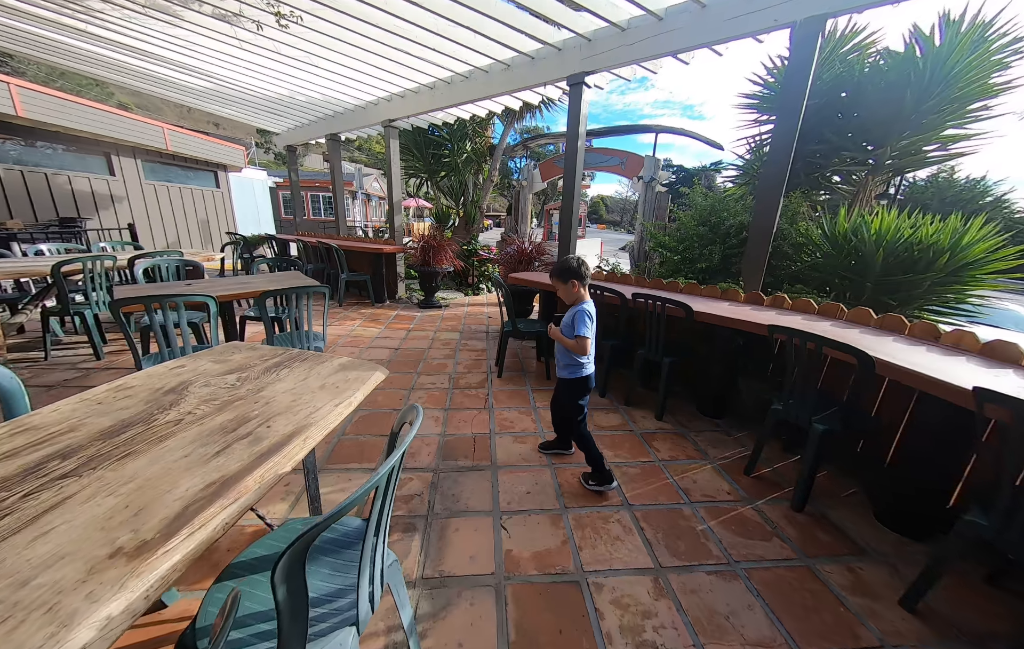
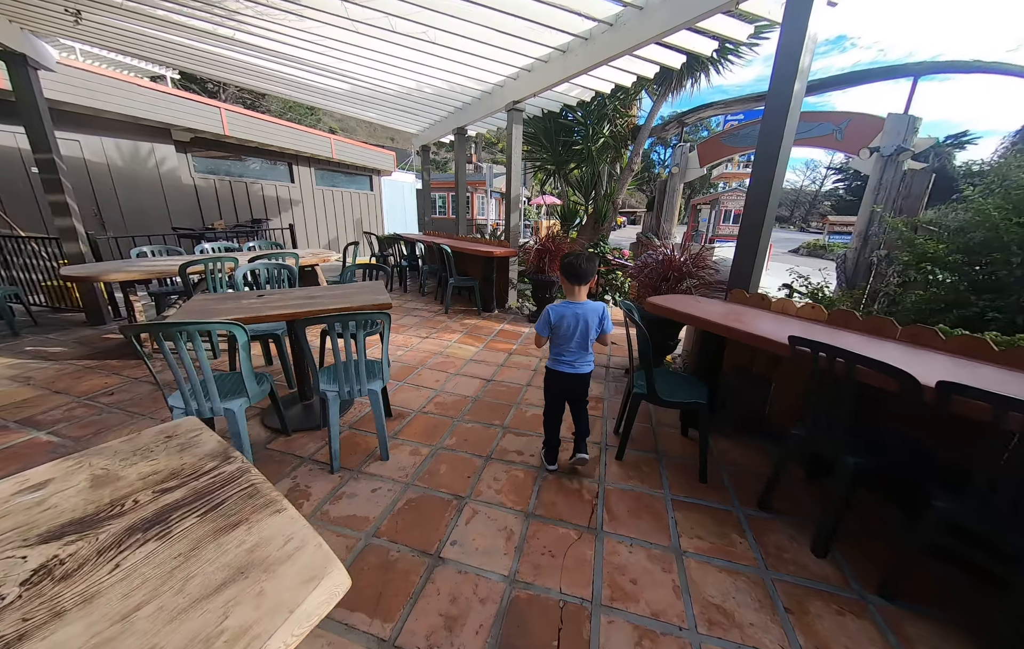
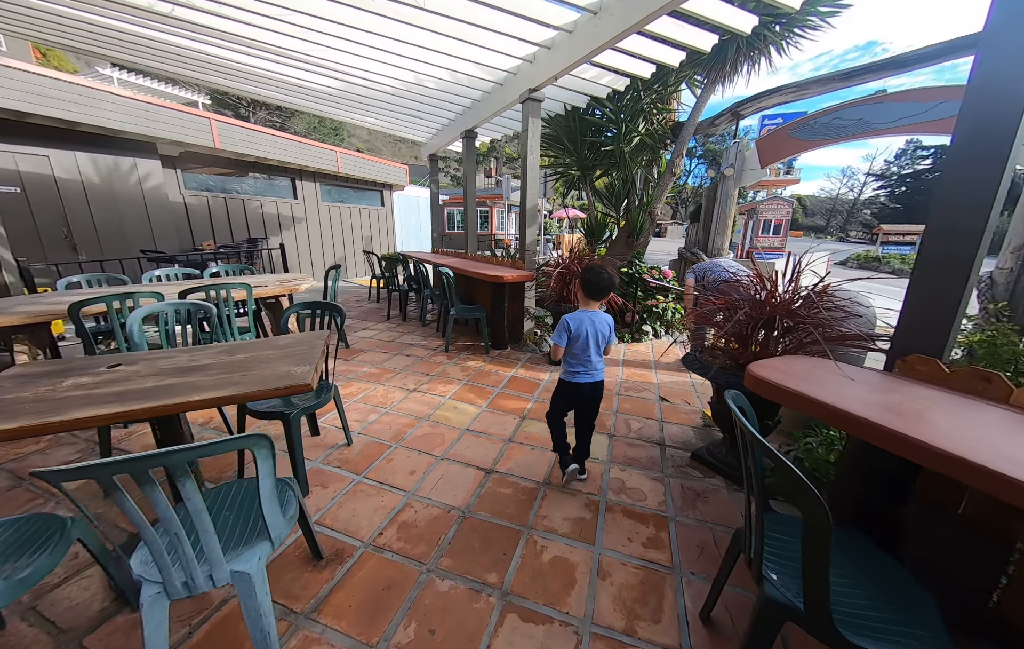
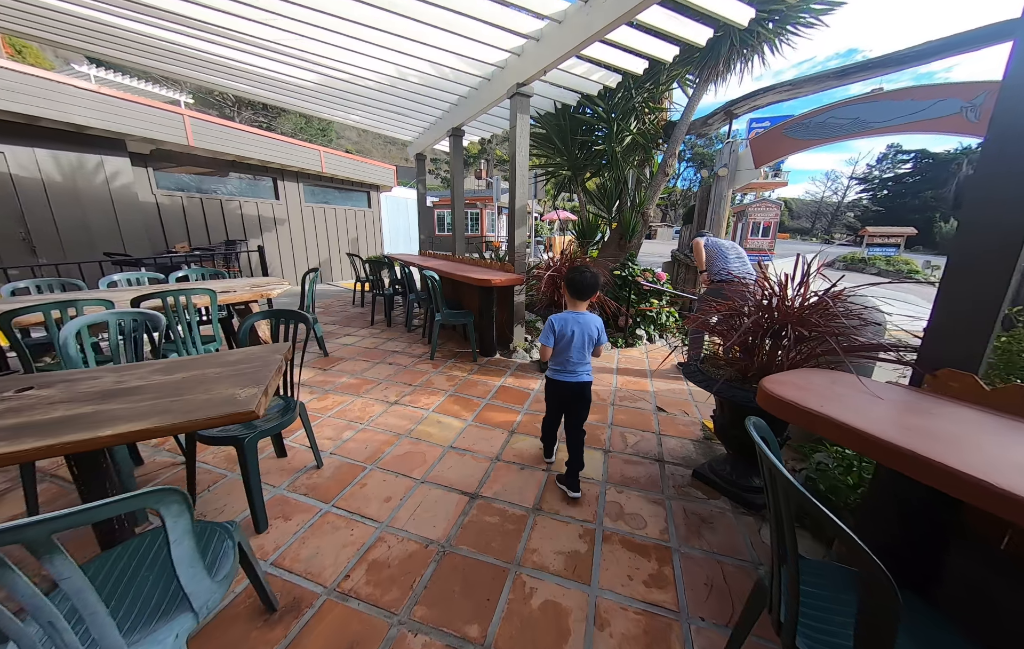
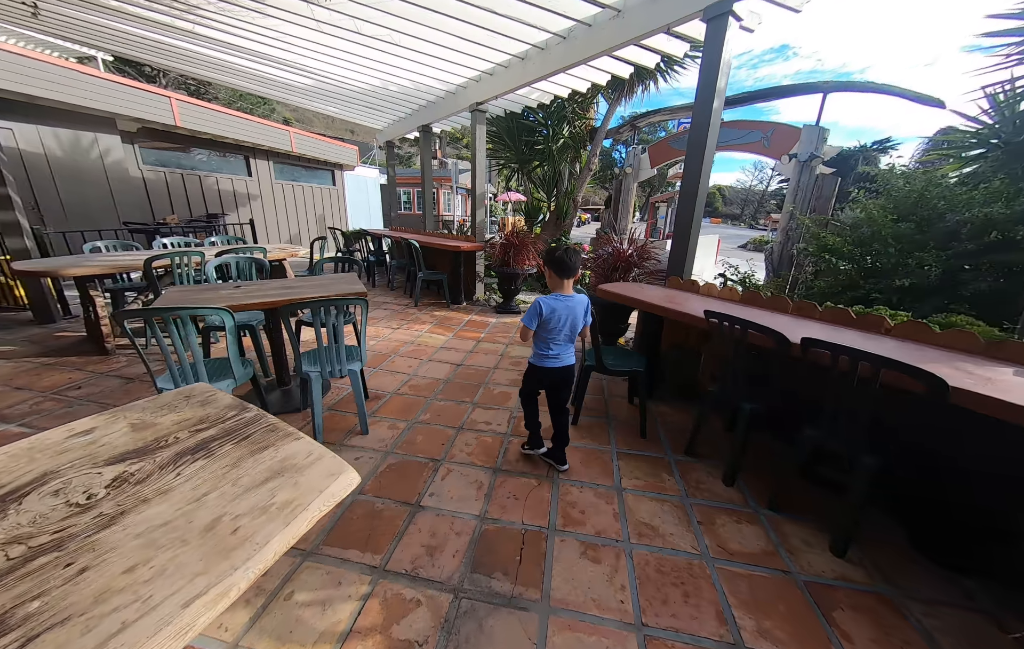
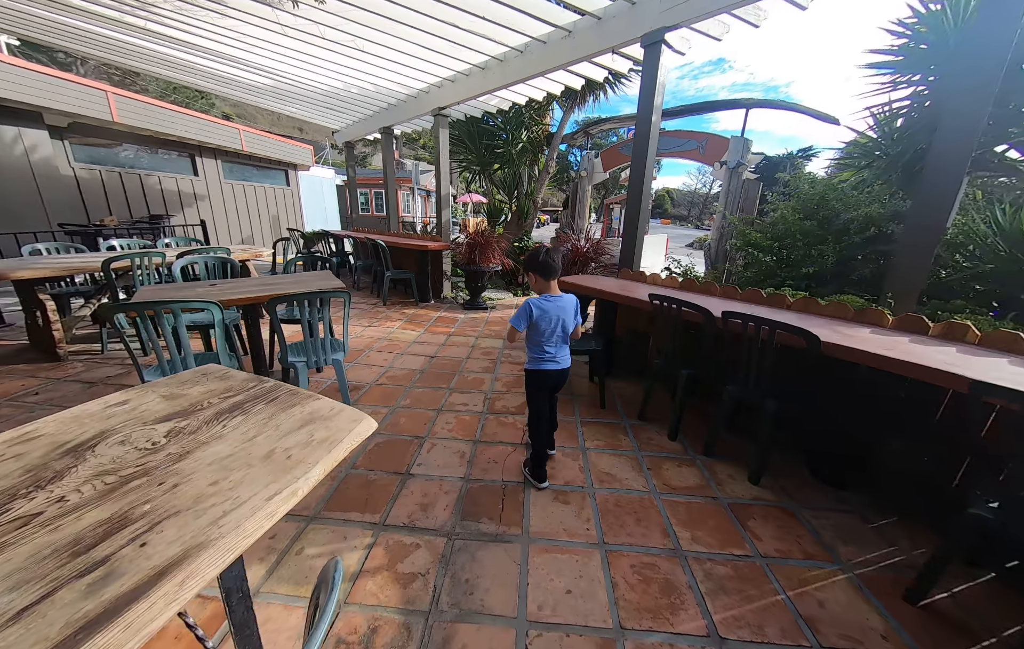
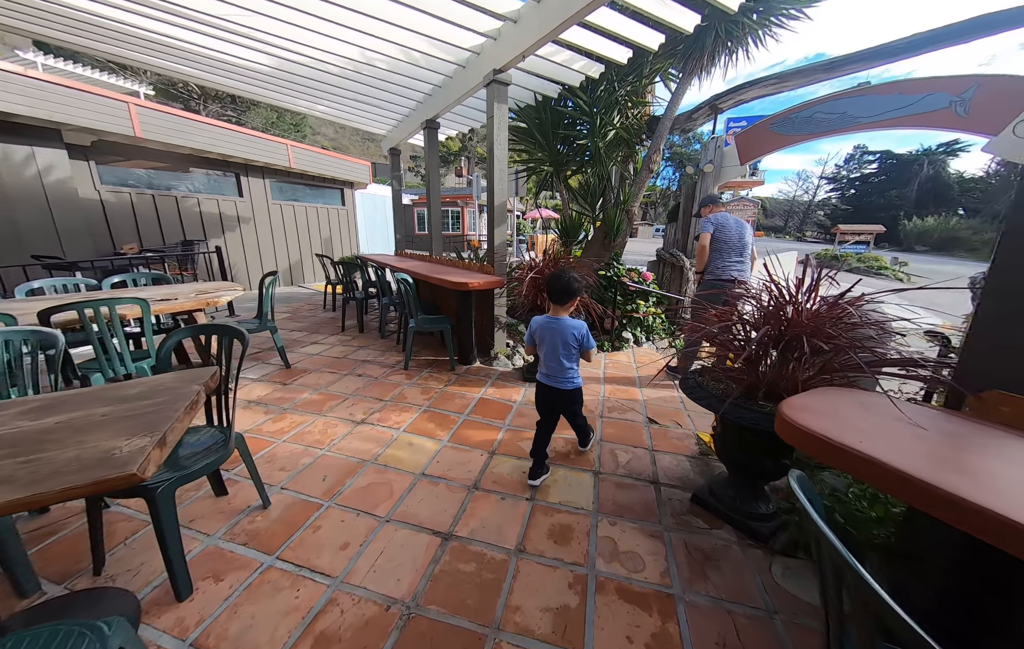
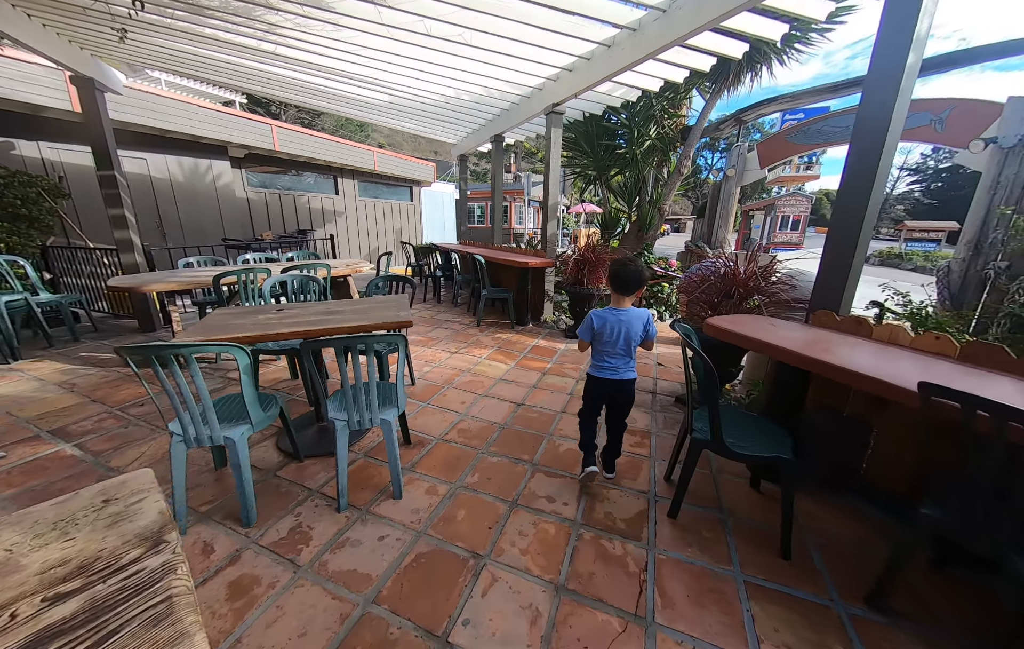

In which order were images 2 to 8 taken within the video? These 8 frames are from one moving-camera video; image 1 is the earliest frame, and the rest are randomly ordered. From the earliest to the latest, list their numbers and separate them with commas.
6, 5, 2, 8, 3, 4, 7
